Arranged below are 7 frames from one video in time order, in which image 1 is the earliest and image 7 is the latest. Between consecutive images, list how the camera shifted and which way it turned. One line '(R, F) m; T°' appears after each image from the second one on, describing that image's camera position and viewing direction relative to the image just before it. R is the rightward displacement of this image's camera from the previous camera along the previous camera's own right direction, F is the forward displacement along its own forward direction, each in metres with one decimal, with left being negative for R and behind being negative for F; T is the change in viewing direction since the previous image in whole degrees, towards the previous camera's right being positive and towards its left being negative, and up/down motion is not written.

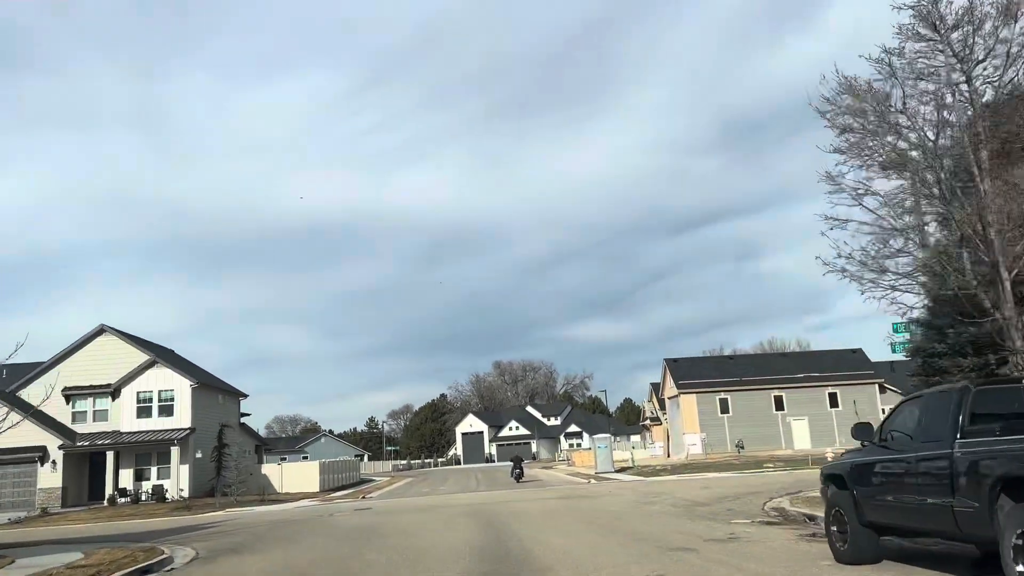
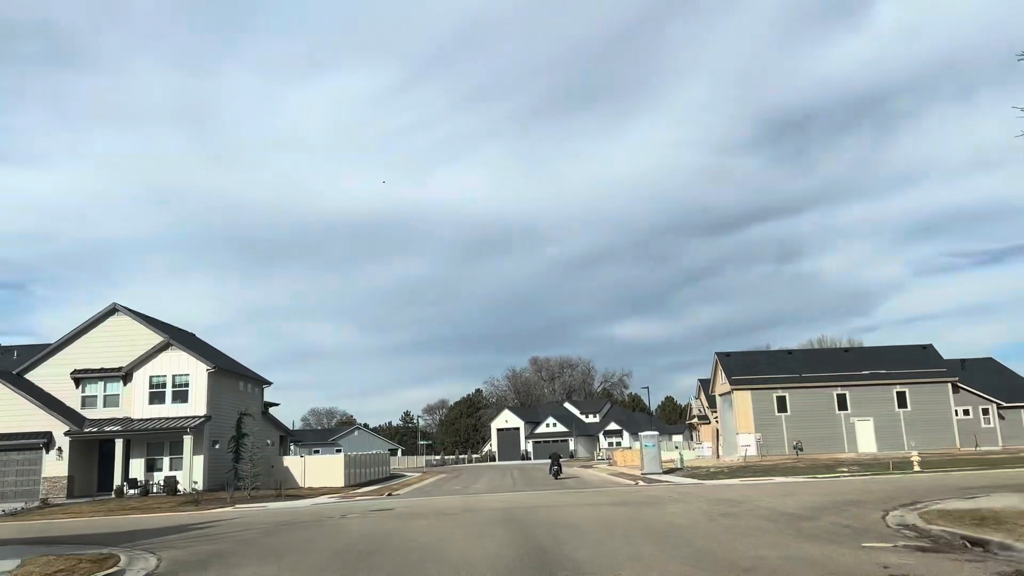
(-0.2, +3.6) m; -3°
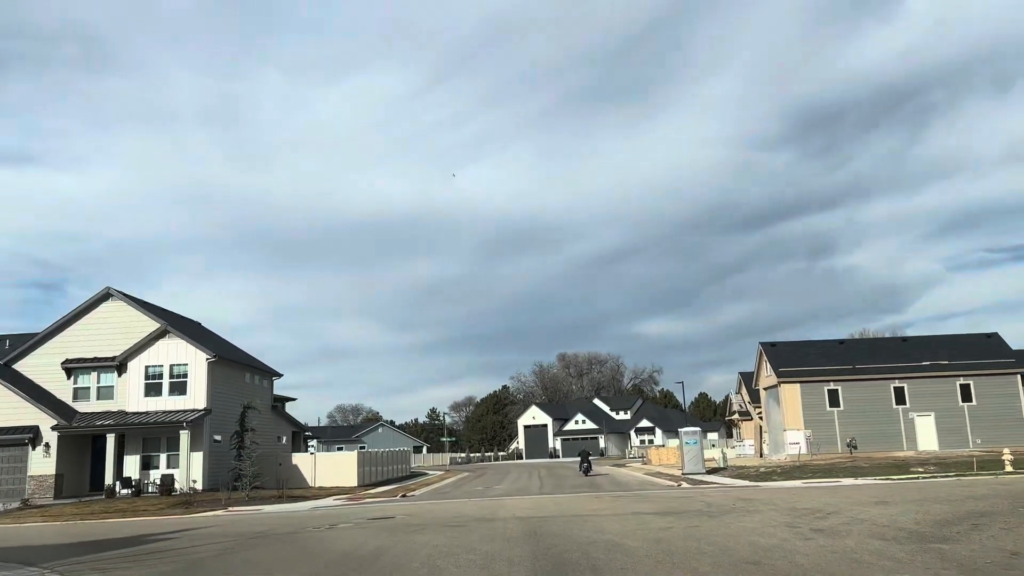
(0.0, +3.5) m; -2°
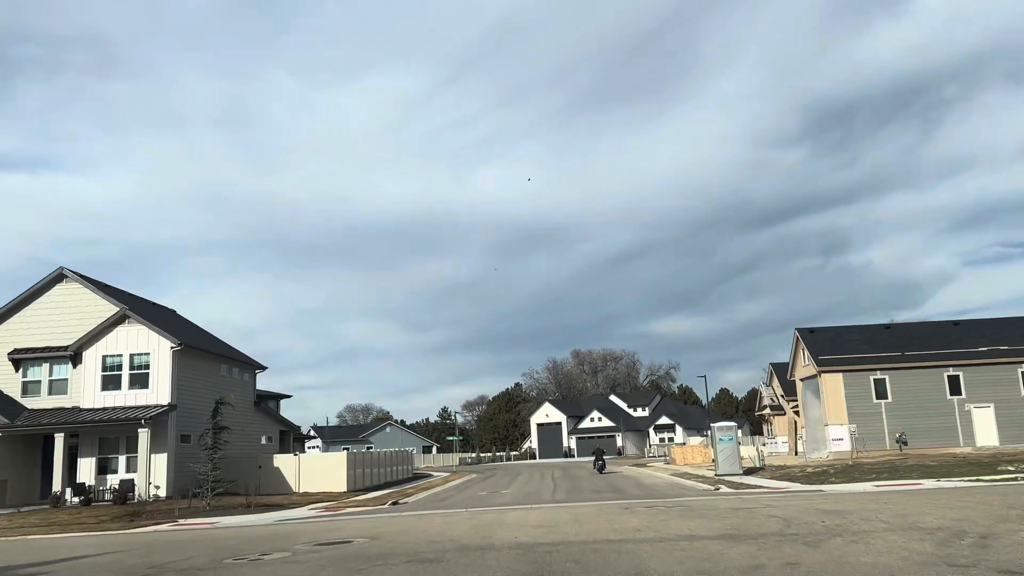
(+0.2, +4.5) m; -1°
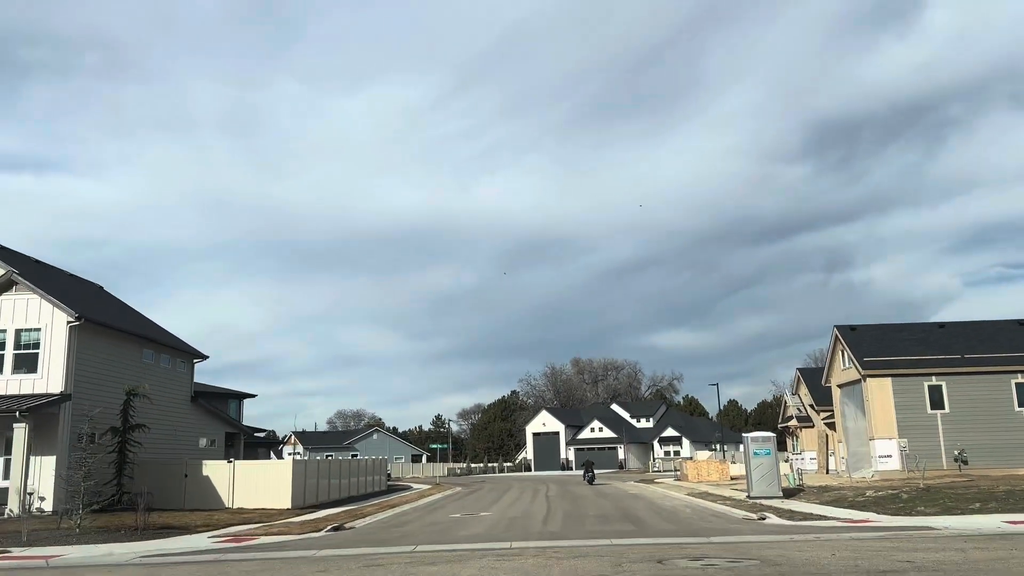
(+0.5, +6.3) m; 0°
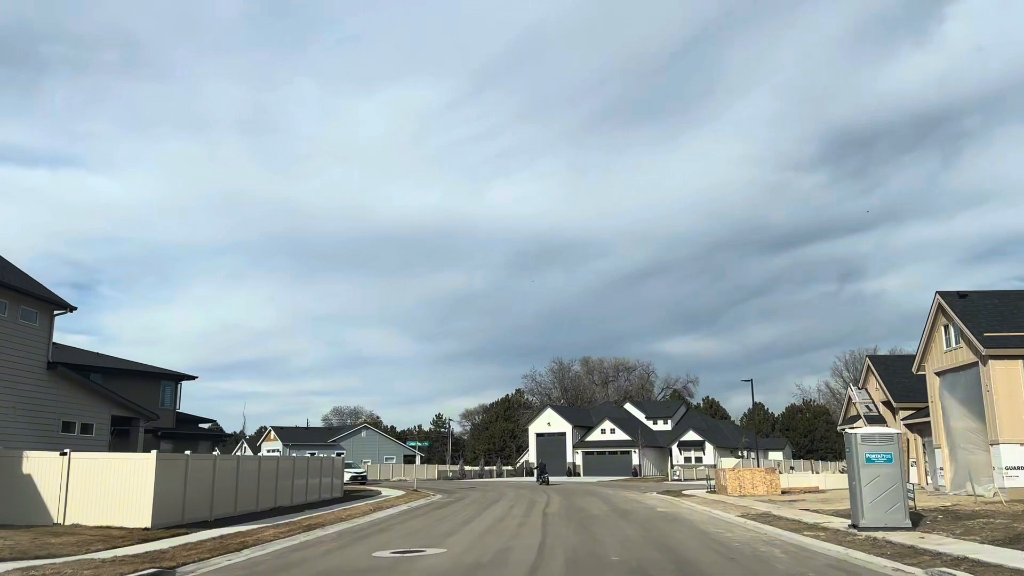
(+0.7, +9.4) m; -1°
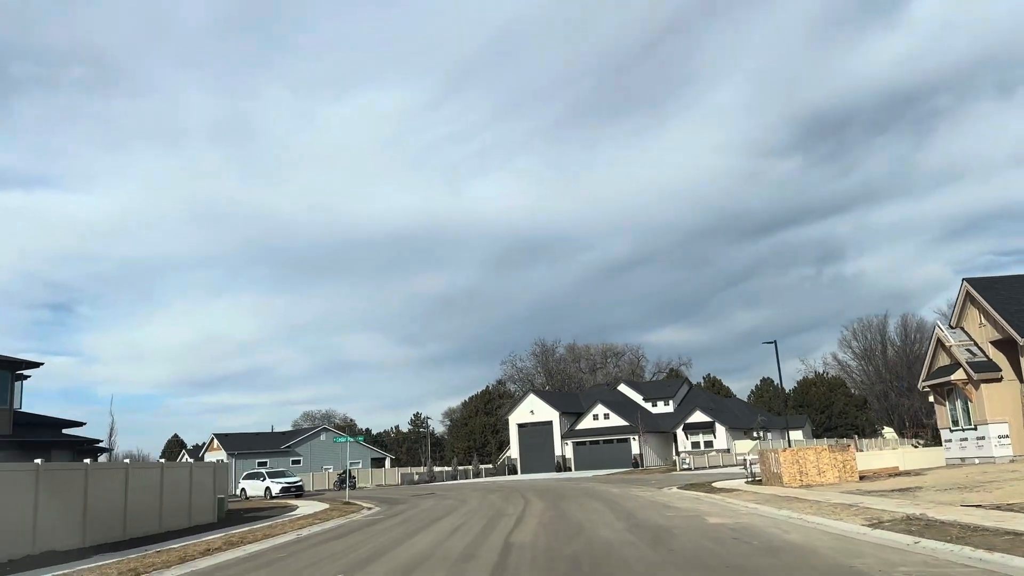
(+1.0, +11.1) m; +1°
